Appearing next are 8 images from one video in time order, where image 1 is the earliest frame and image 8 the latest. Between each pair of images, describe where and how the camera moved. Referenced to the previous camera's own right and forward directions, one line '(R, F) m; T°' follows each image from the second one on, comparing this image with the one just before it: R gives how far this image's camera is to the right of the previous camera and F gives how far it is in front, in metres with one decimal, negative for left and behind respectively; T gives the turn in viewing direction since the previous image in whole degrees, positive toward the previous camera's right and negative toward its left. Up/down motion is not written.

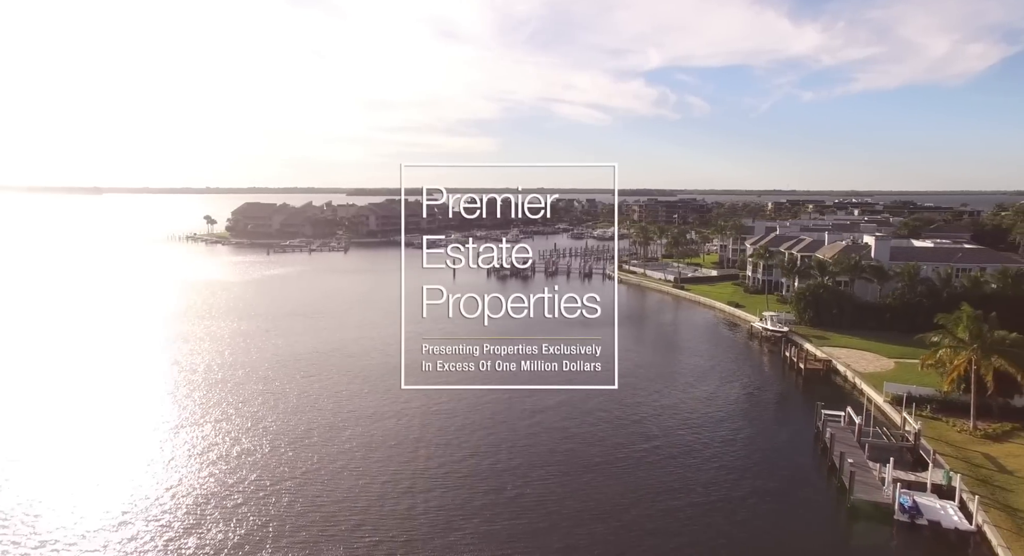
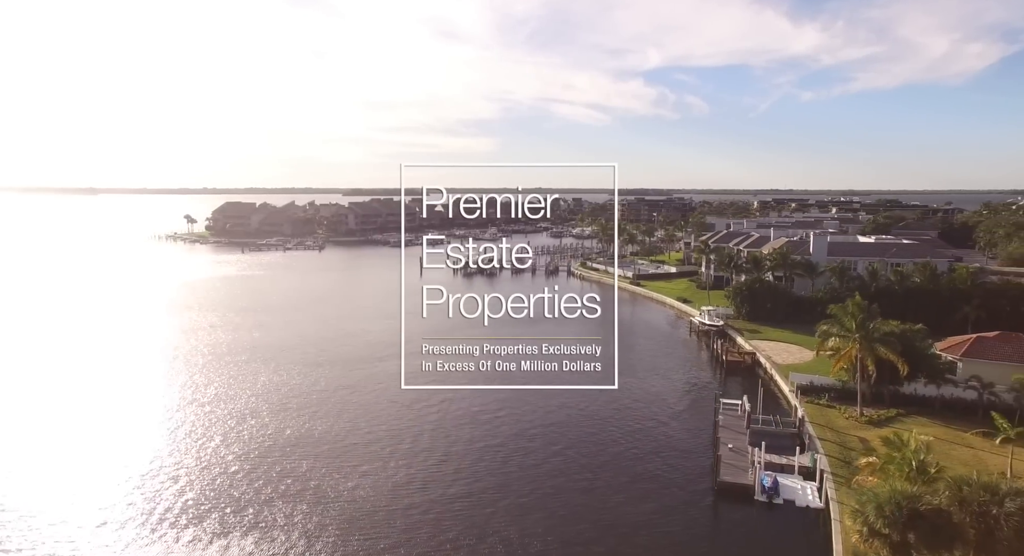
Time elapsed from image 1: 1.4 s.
(+4.4, -0.9) m; +1°
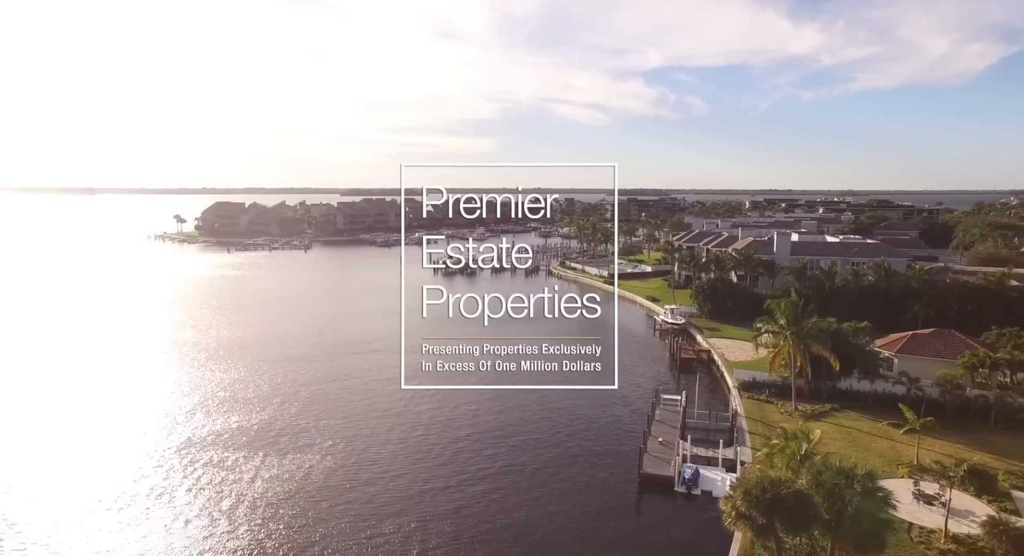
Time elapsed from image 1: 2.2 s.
(+2.6, -0.8) m; 0°
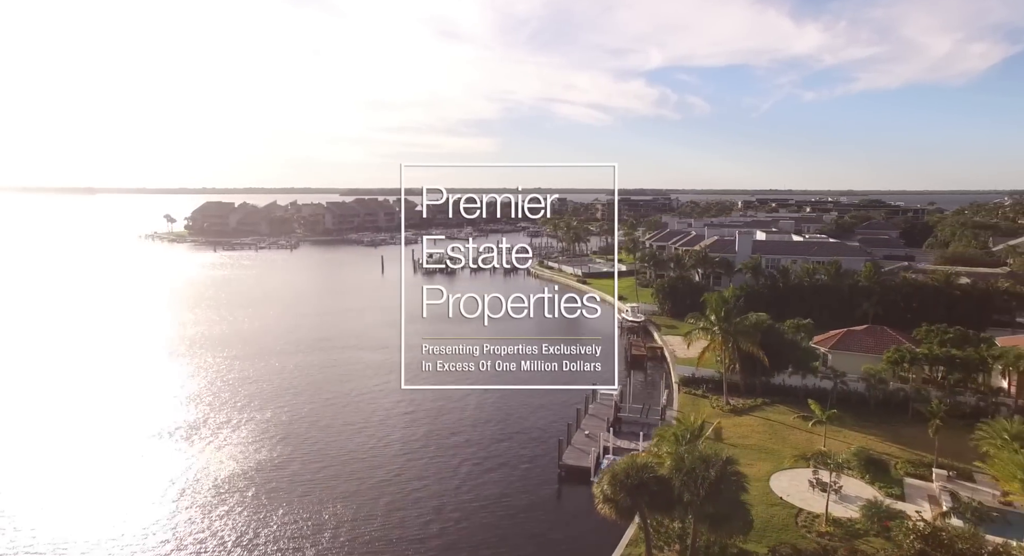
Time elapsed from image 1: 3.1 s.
(+3.0, -0.9) m; 0°
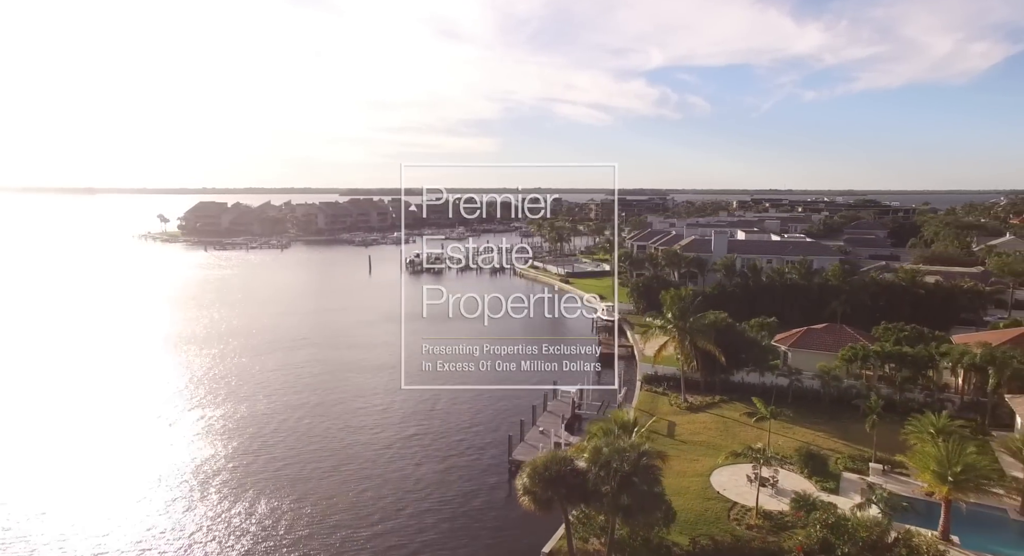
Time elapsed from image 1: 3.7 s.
(+1.9, -0.5) m; 0°
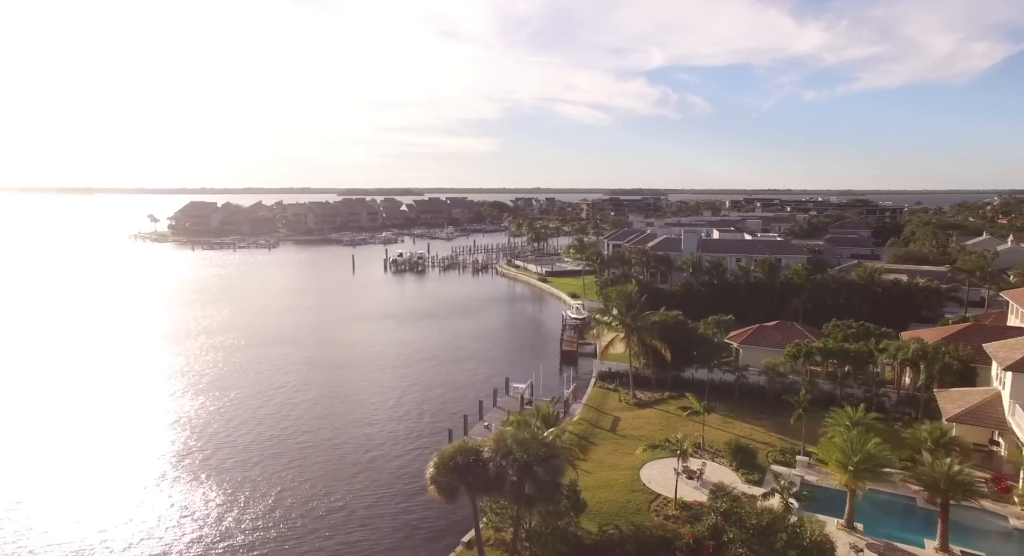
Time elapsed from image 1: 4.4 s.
(+2.4, -0.5) m; 0°
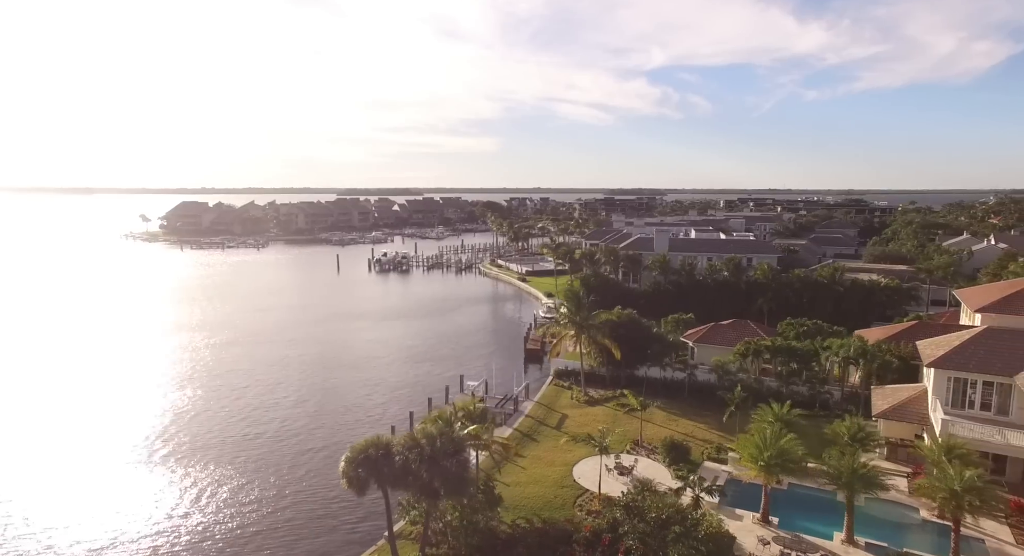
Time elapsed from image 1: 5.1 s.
(+2.4, -0.3) m; 0°
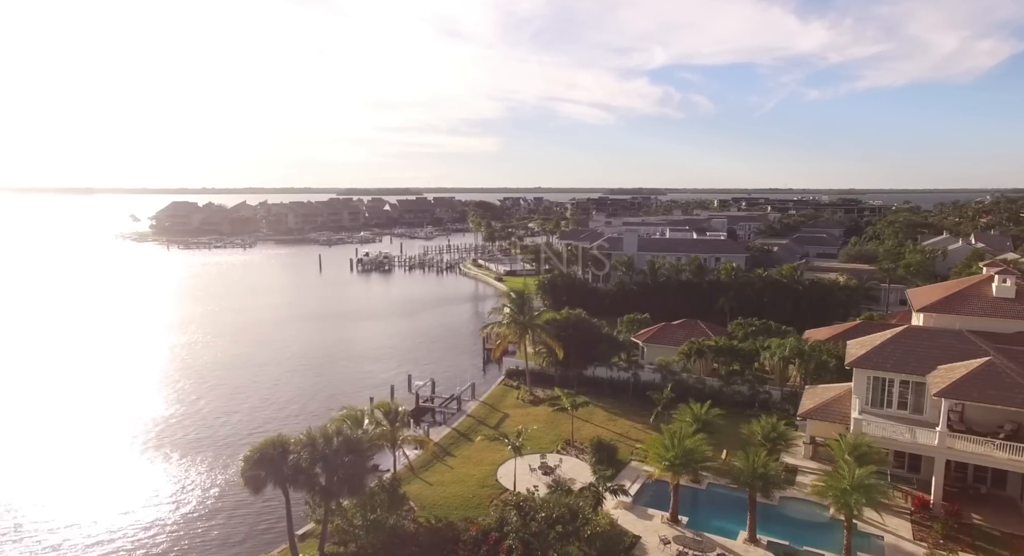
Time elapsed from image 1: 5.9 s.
(+2.8, 0.0) m; 0°
